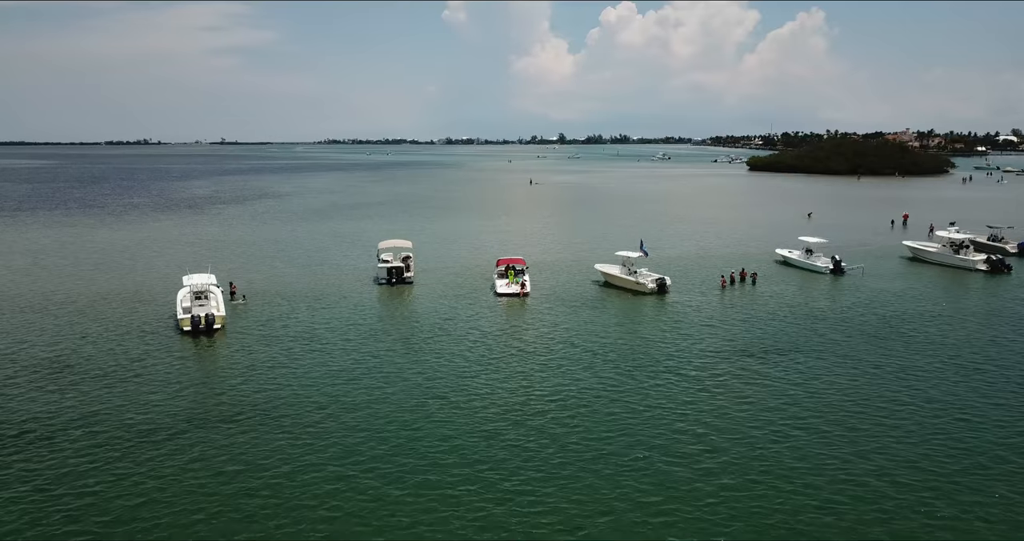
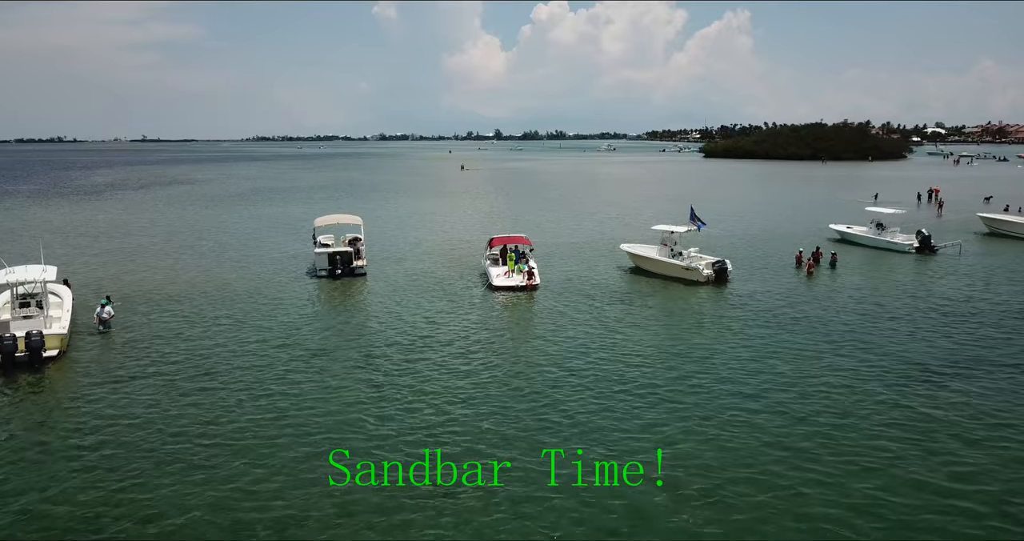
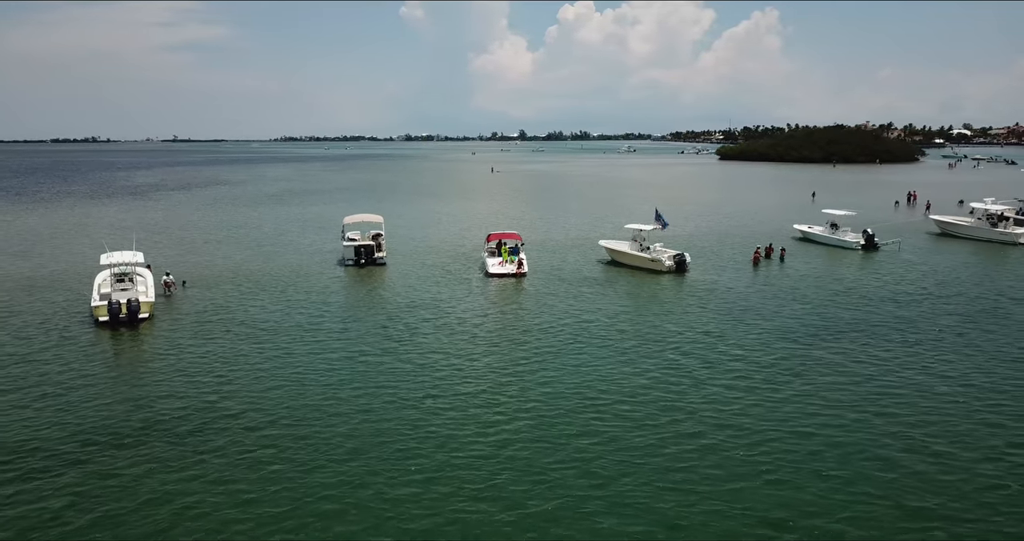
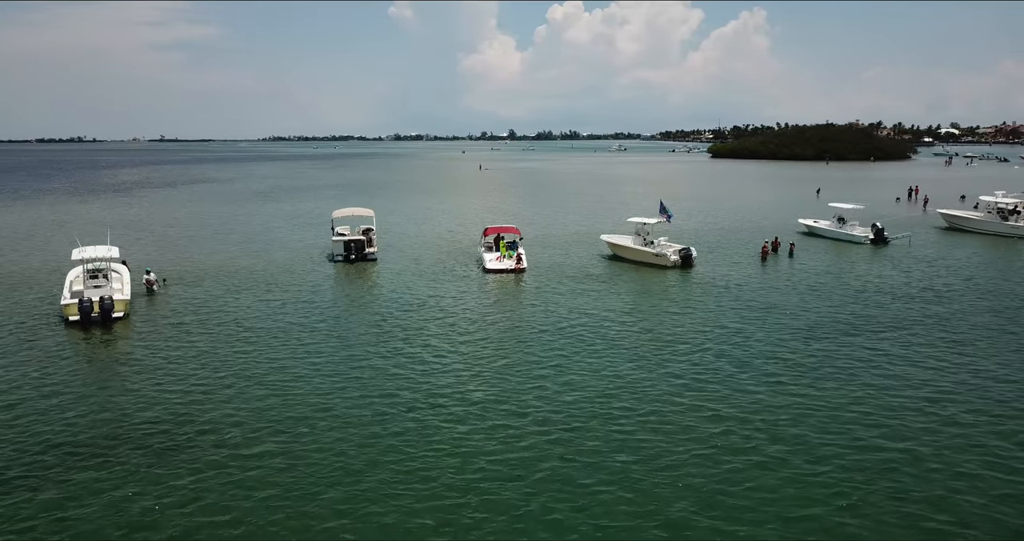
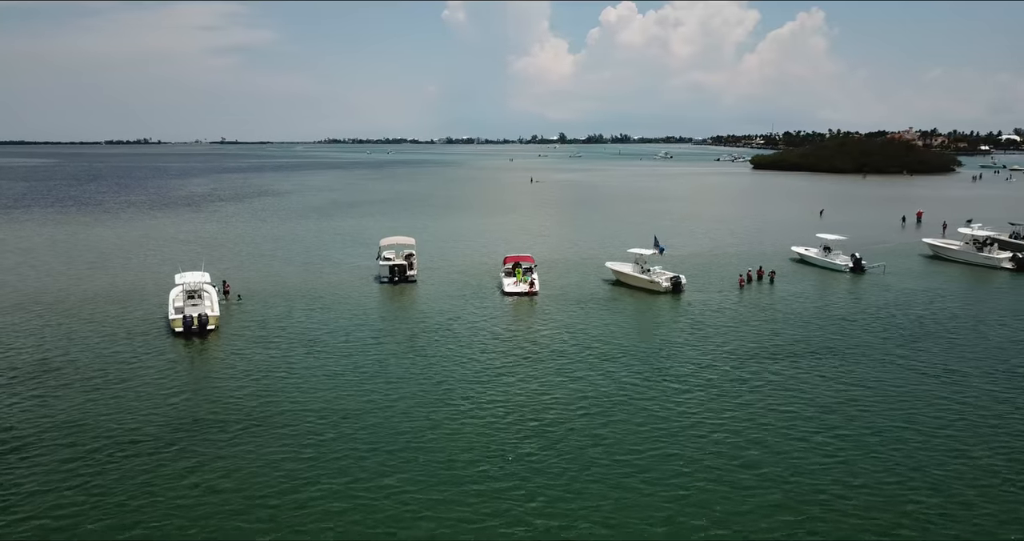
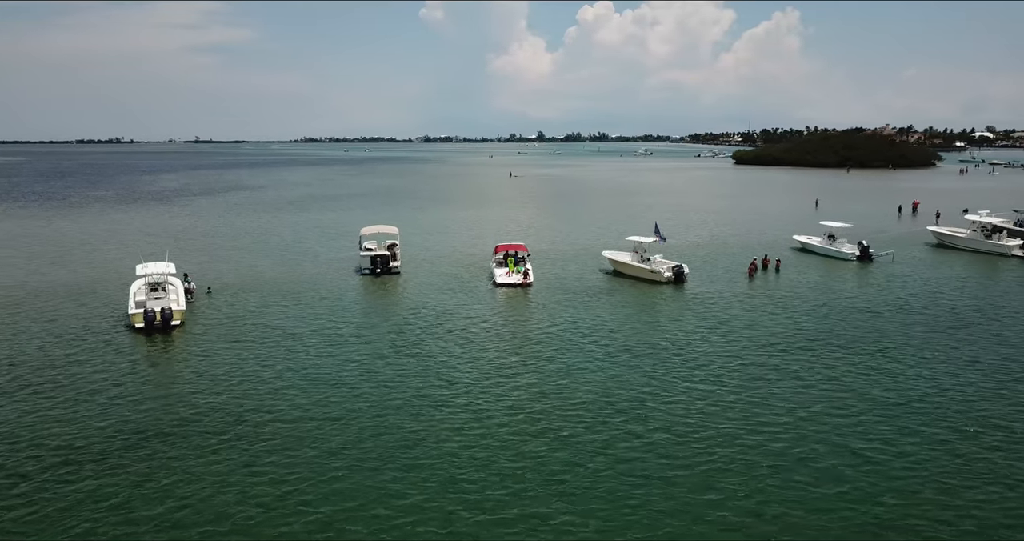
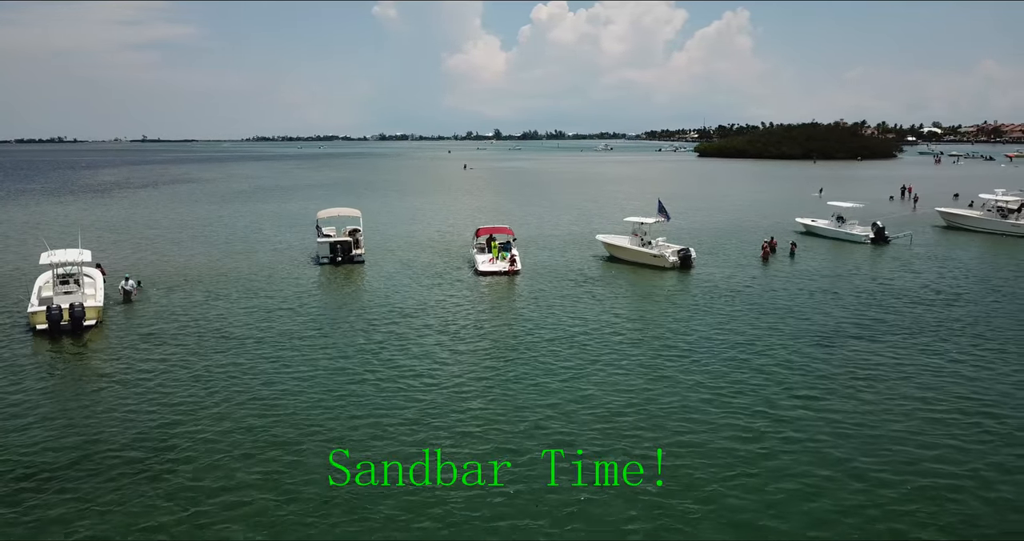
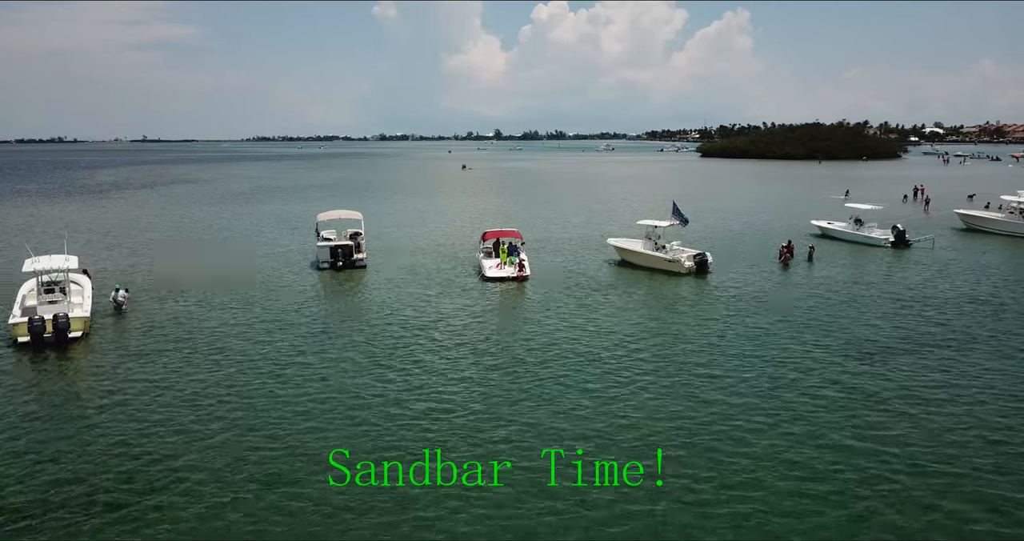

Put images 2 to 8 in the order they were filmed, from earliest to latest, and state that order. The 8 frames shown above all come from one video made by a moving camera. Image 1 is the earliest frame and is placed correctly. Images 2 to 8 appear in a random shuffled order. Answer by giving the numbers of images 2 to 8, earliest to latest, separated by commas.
5, 6, 3, 4, 7, 8, 2
